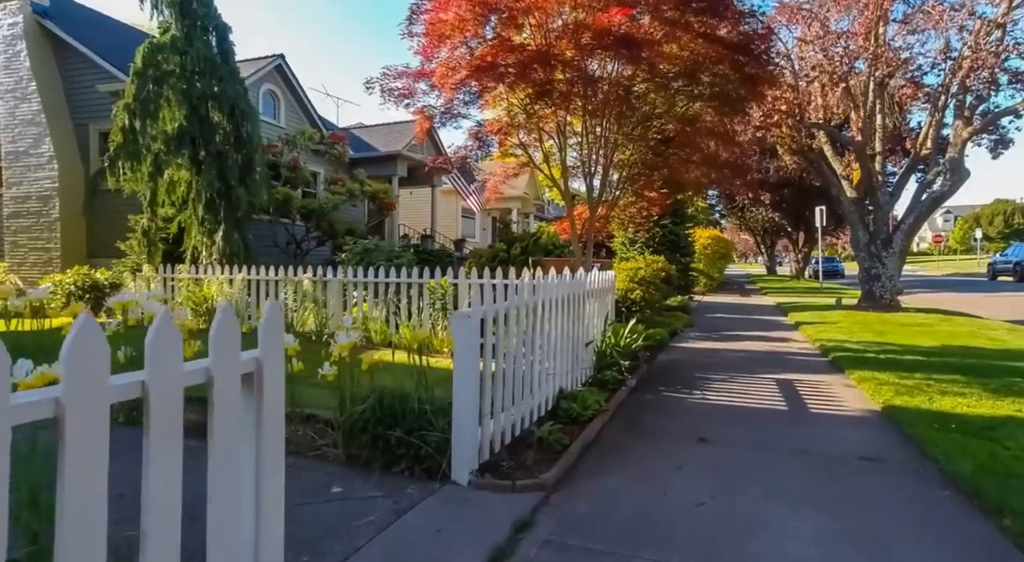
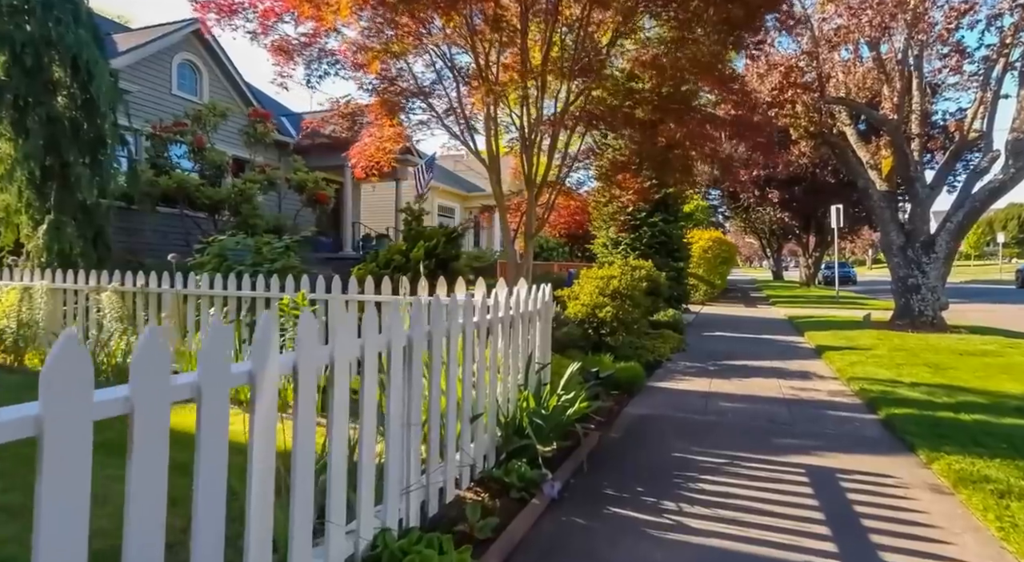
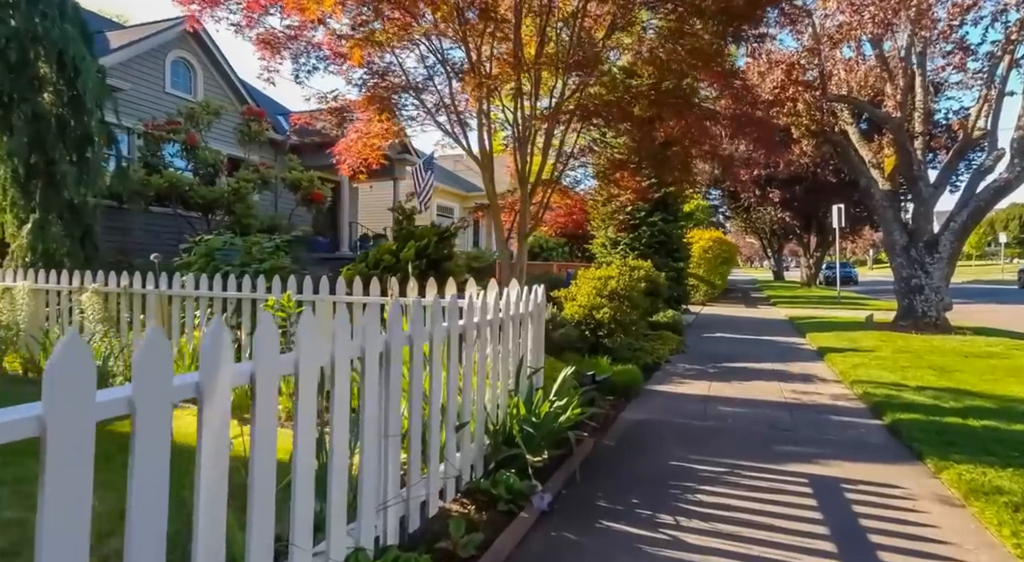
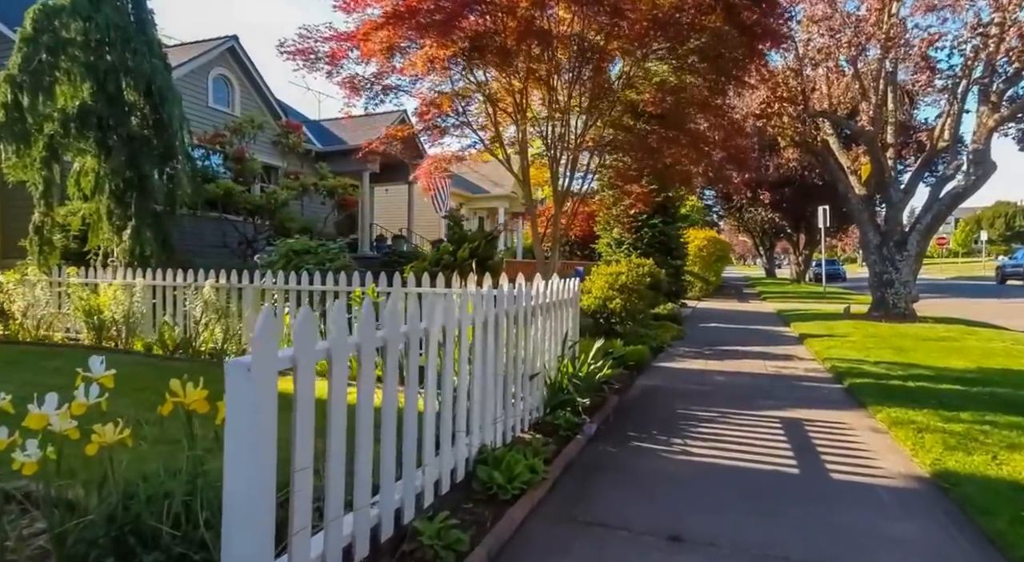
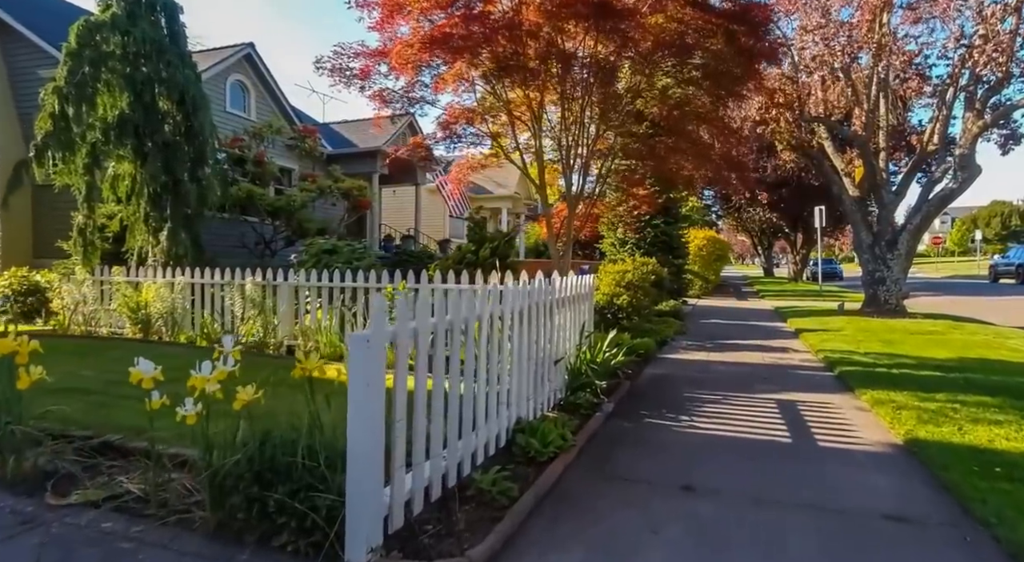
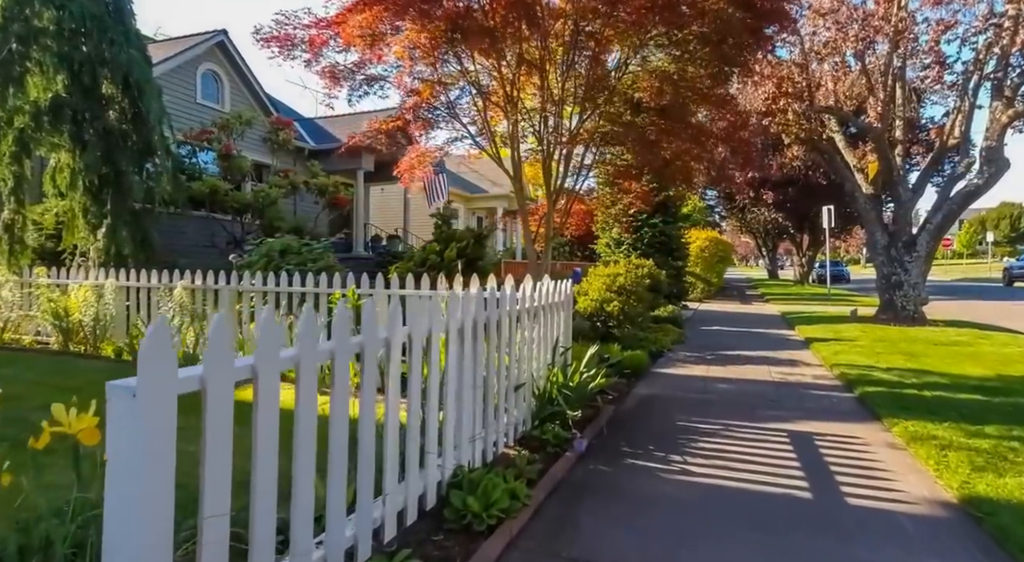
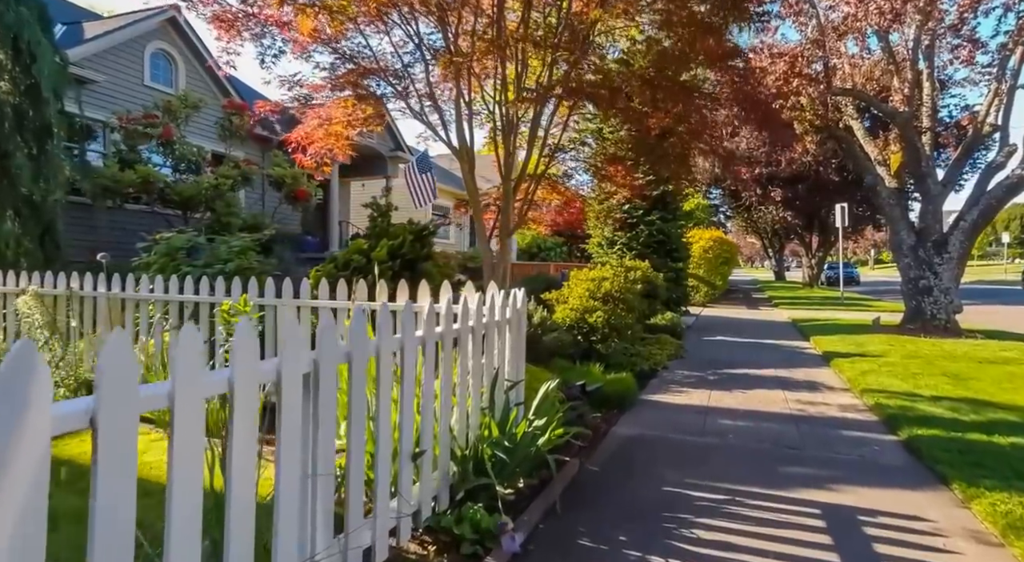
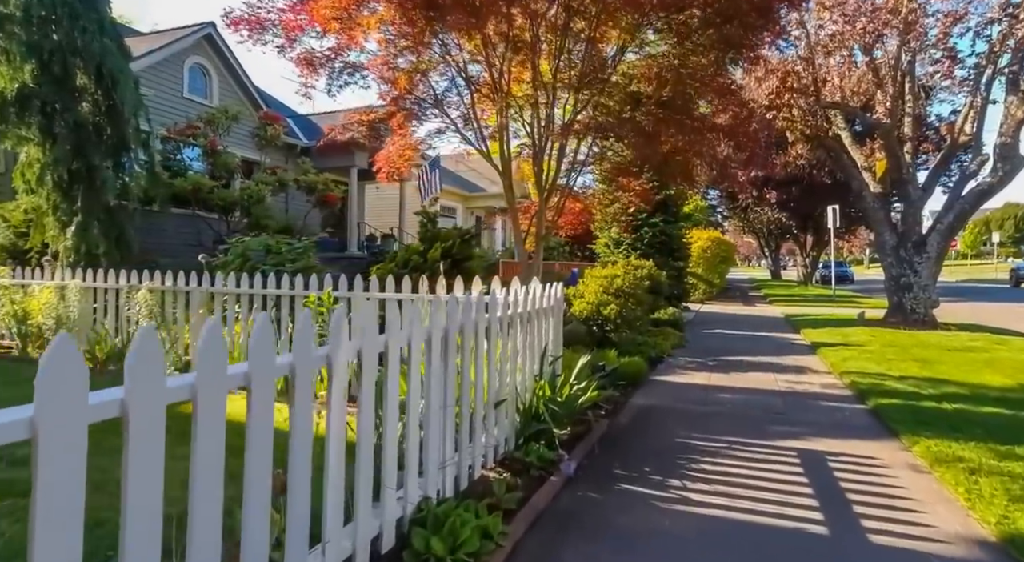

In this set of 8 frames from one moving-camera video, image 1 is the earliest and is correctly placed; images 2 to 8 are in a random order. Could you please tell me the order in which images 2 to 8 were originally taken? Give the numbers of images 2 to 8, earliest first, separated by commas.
5, 4, 6, 8, 2, 3, 7
